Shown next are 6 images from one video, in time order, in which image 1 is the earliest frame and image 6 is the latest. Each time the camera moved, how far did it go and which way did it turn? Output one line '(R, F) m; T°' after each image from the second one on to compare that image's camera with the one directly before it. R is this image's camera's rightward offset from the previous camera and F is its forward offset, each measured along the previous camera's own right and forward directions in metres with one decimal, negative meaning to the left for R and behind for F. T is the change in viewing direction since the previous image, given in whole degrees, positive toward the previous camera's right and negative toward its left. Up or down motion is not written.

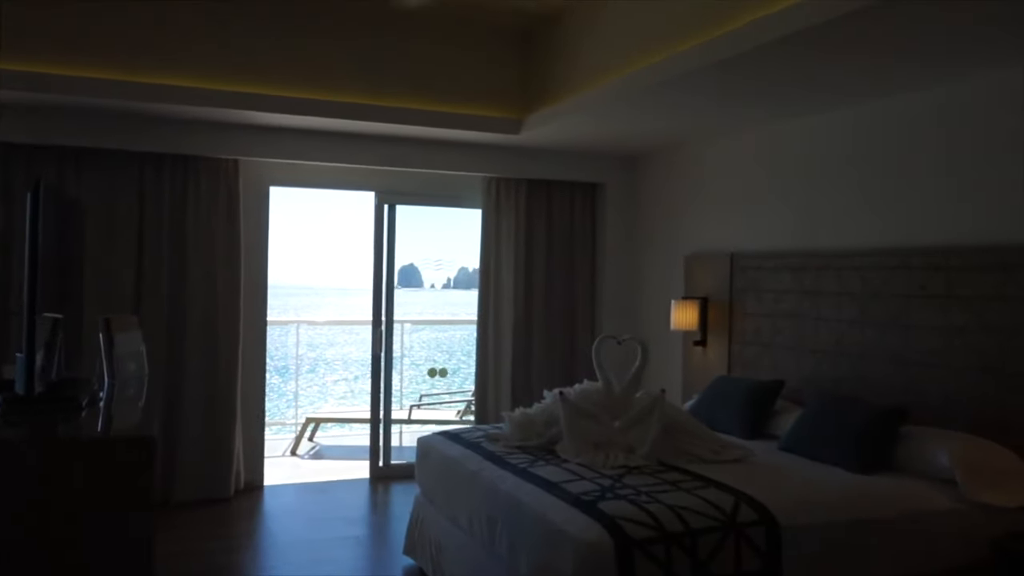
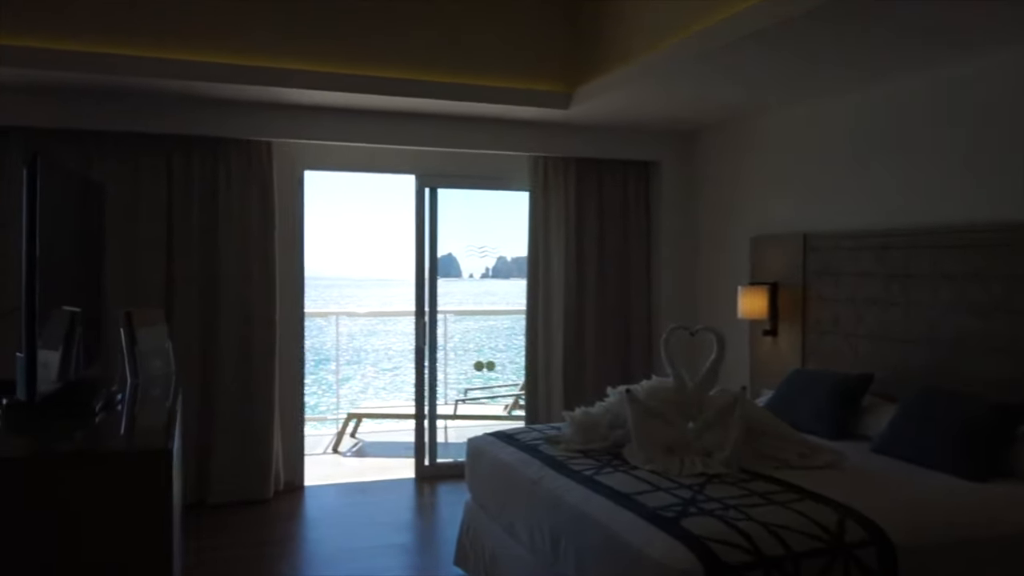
(-0.1, +0.3) m; -3°
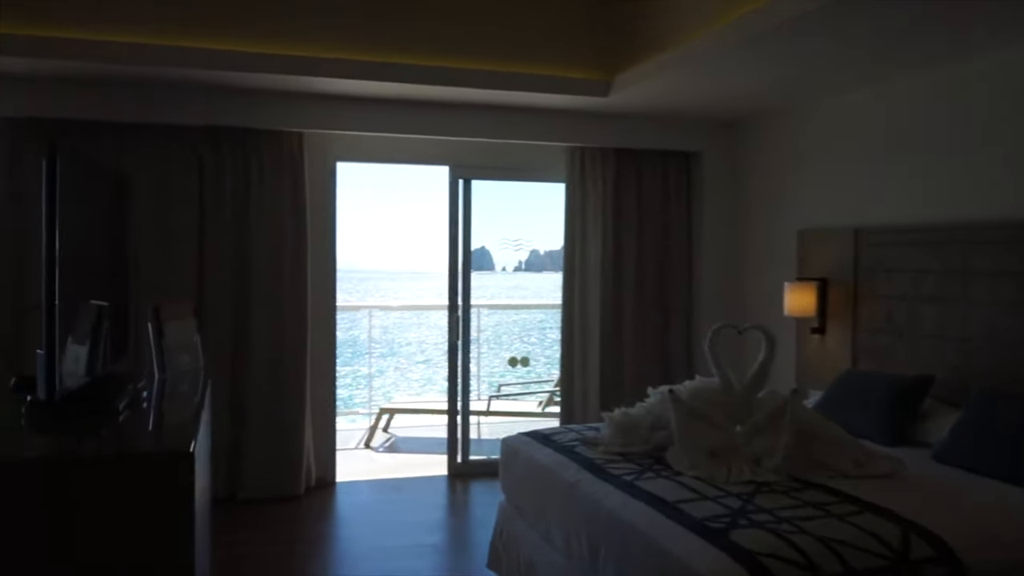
(0.0, +0.1) m; -3°
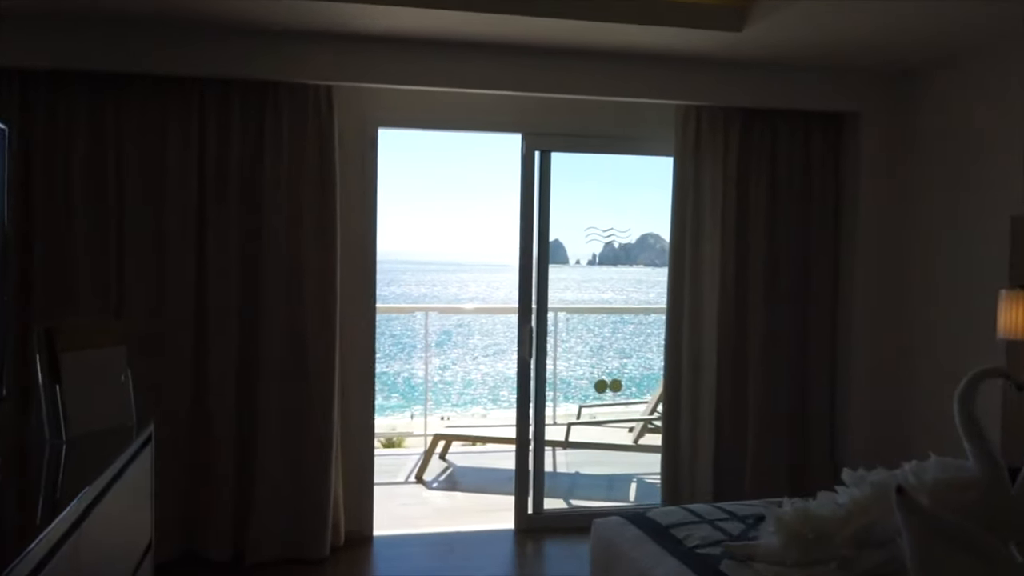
(-0.1, +1.1) m; -6°
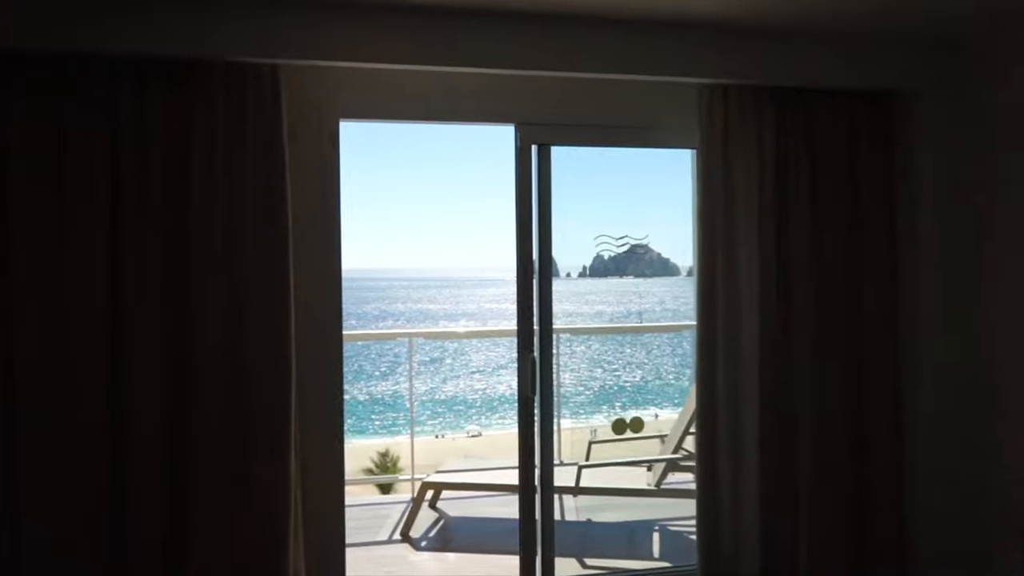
(0.0, +0.7) m; +1°
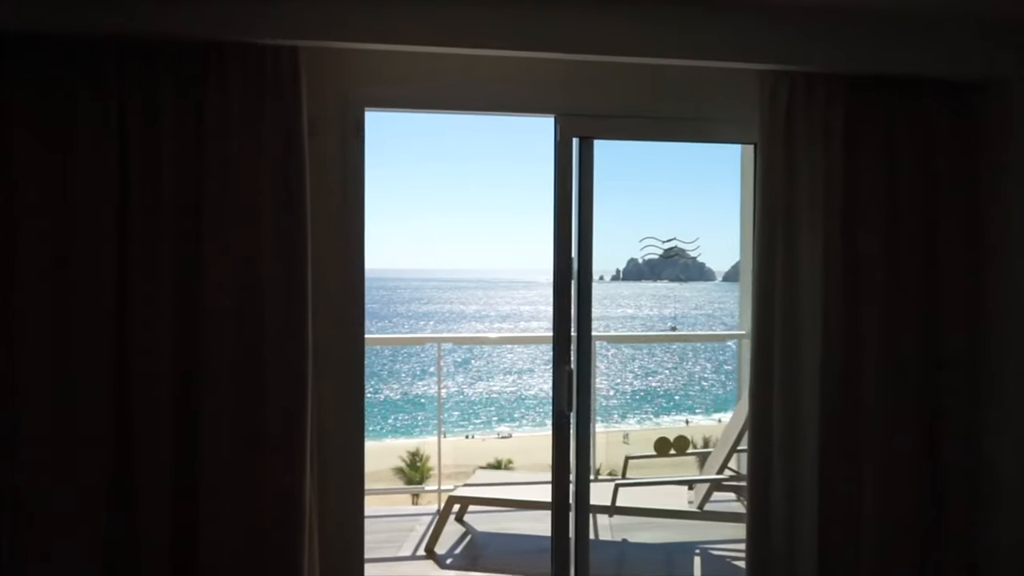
(0.0, +0.2) m; -3°
